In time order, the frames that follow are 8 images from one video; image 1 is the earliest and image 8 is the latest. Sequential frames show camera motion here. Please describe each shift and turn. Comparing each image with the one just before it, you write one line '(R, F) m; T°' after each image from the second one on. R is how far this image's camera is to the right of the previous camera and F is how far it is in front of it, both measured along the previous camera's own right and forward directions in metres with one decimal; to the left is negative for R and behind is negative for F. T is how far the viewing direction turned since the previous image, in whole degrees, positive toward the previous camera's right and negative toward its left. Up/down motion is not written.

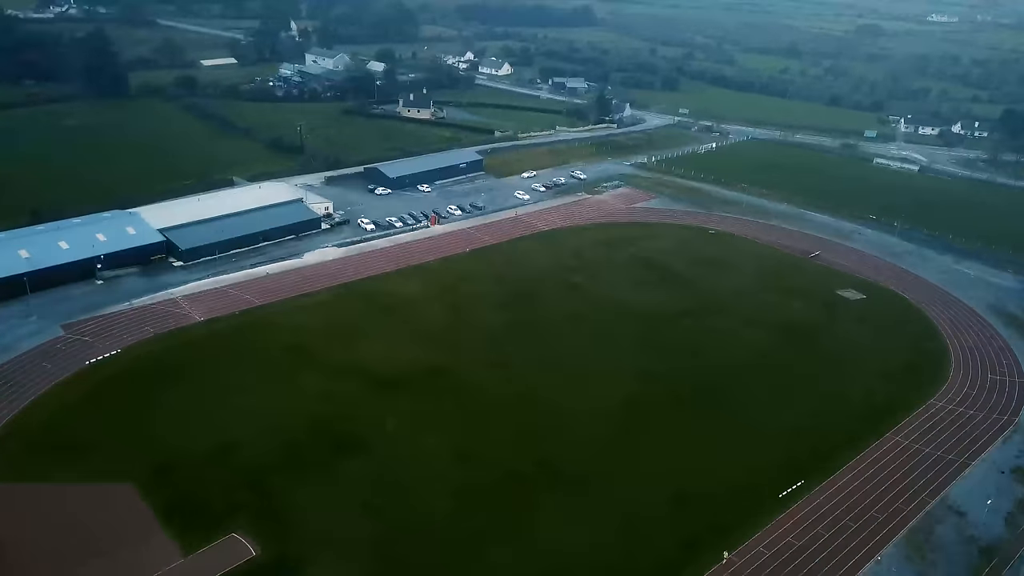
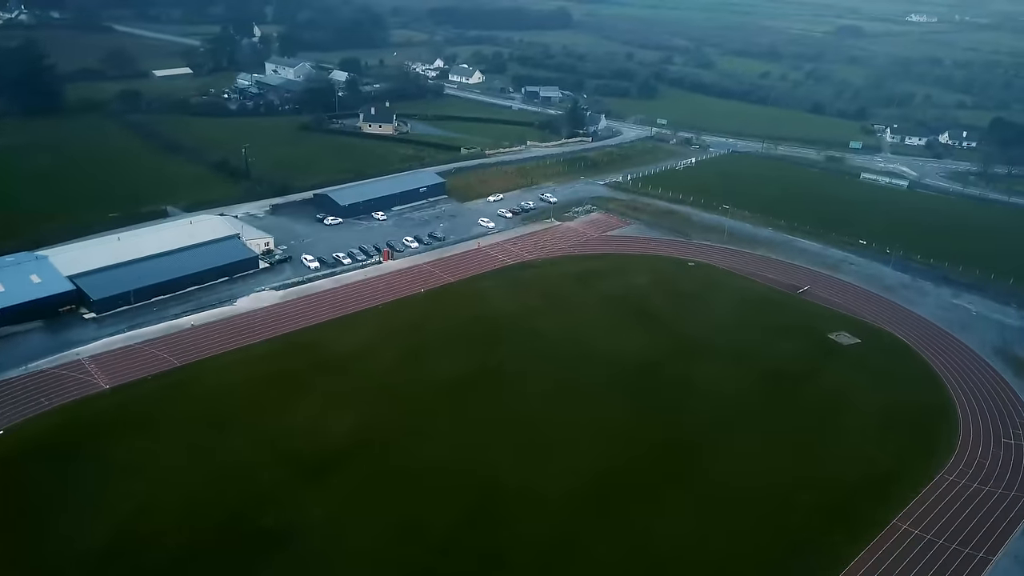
(+0.9, +3.1) m; +1°
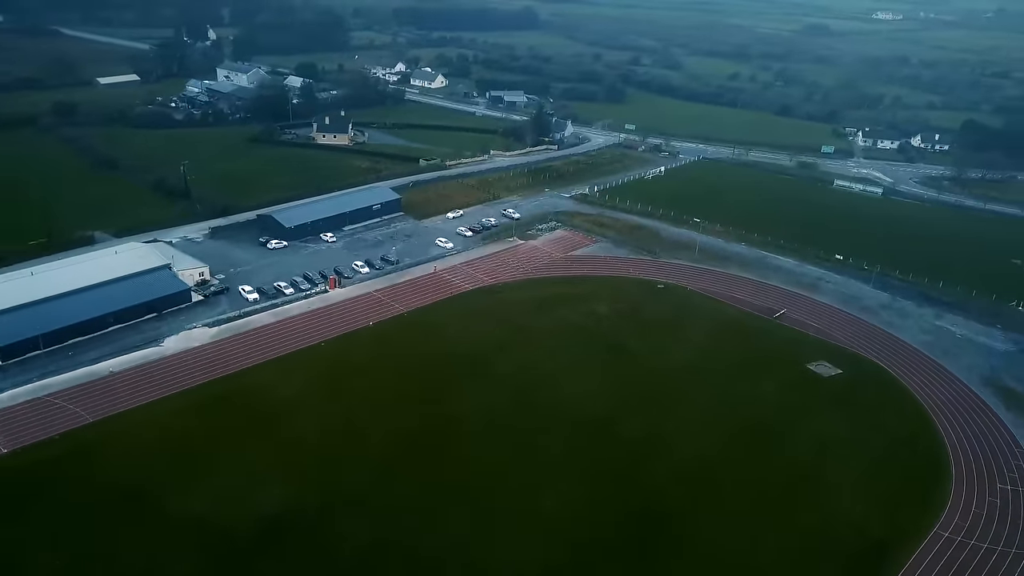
(+0.6, +2.2) m; +2°
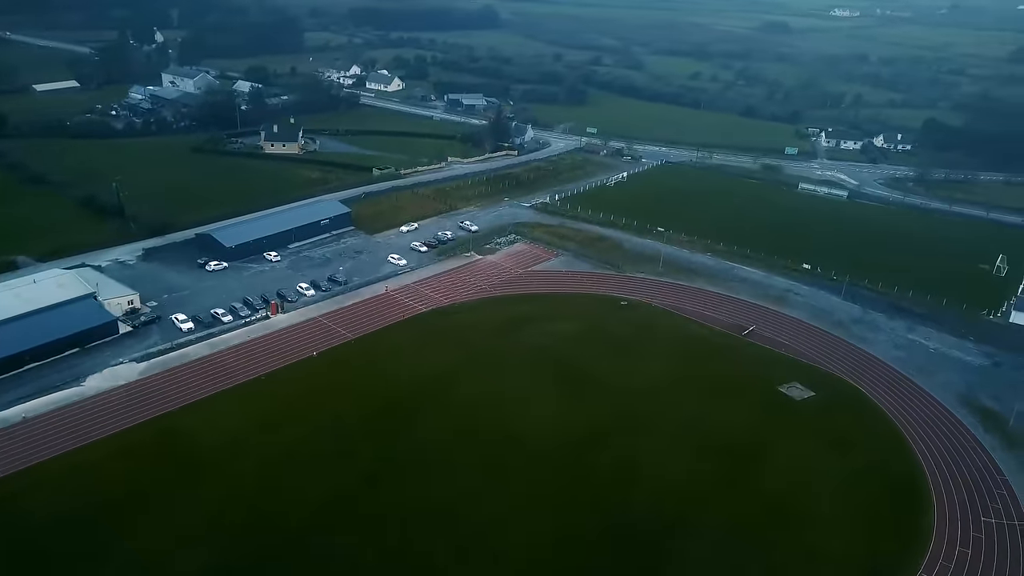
(+0.4, +1.6) m; +2°
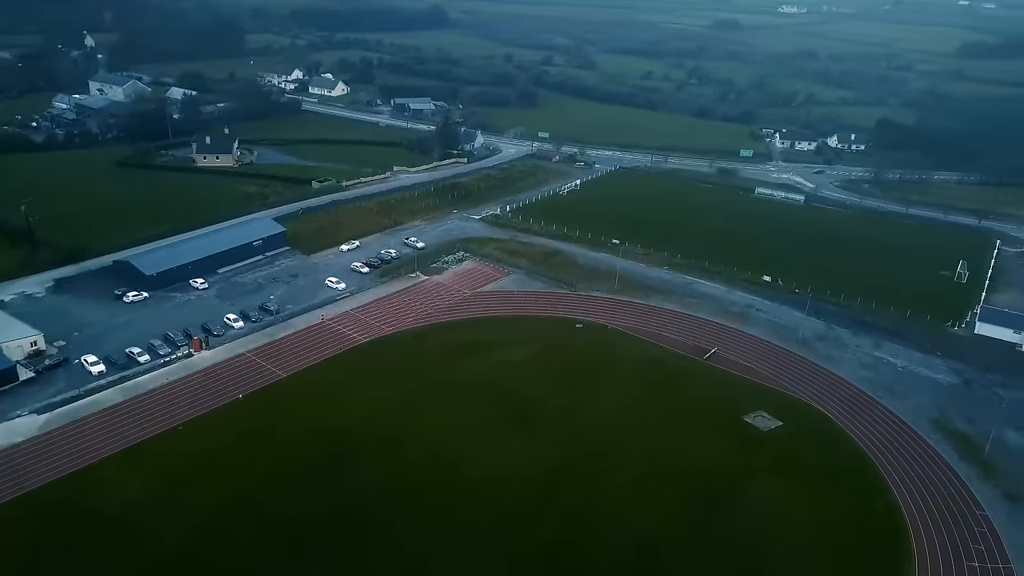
(+0.4, +1.9) m; +3°
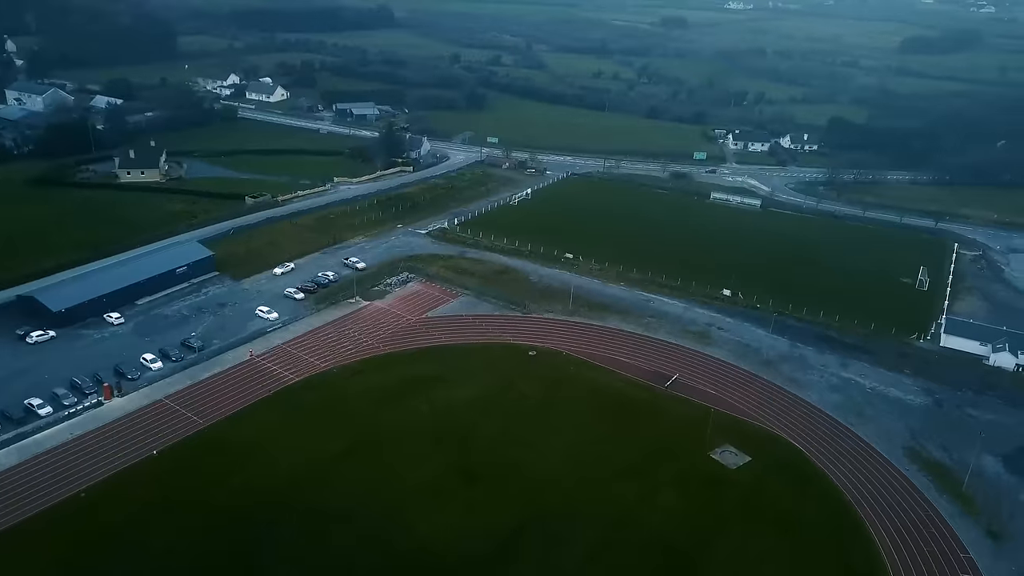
(+0.3, +1.9) m; +3°
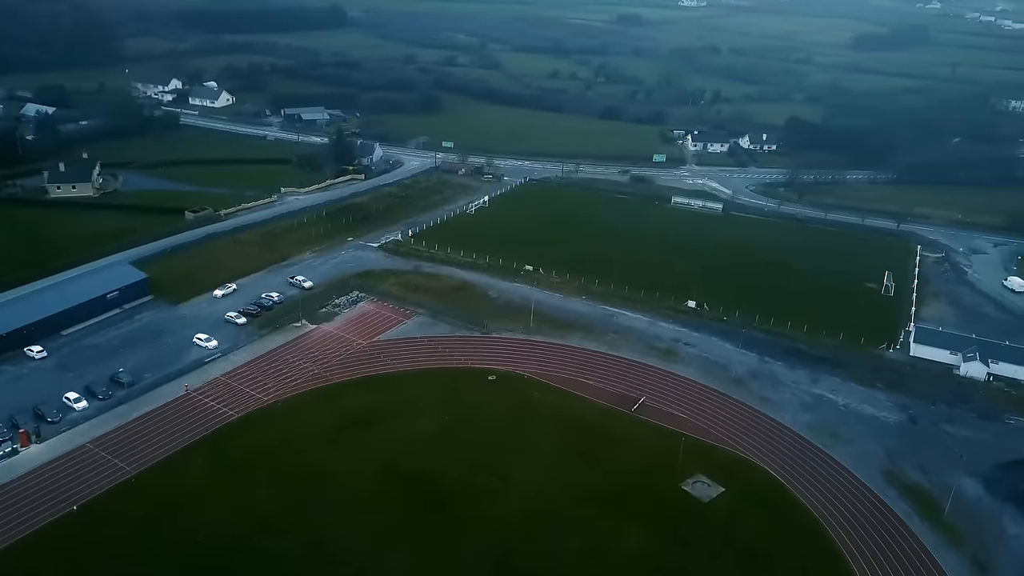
(+0.2, +1.5) m; +3°
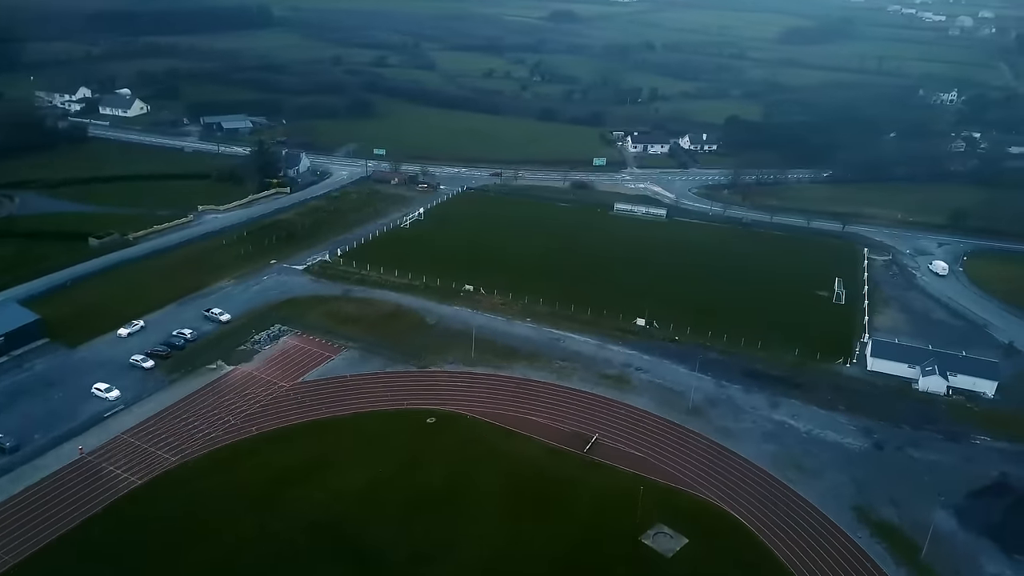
(+0.2, +2.1) m; +4°
